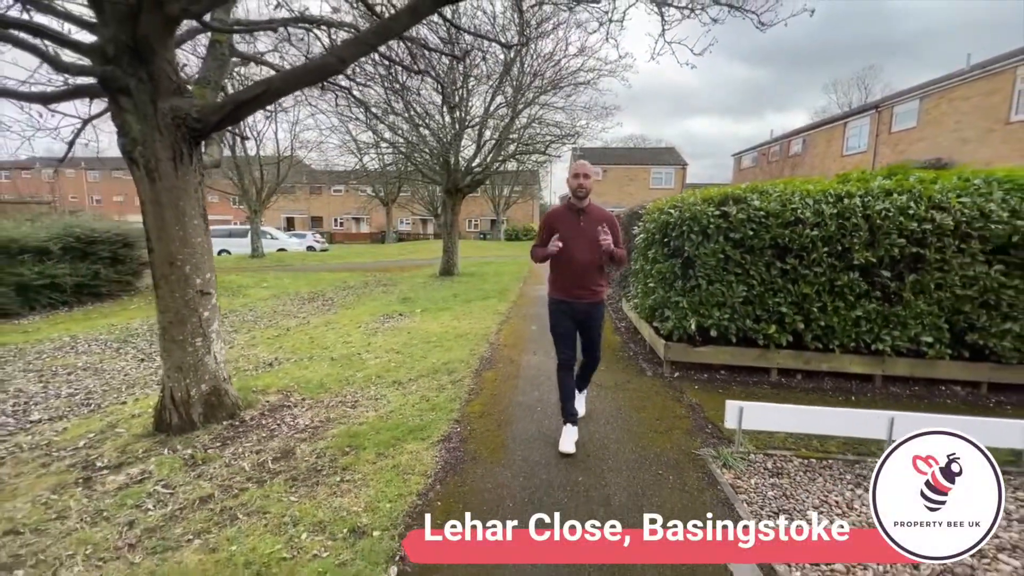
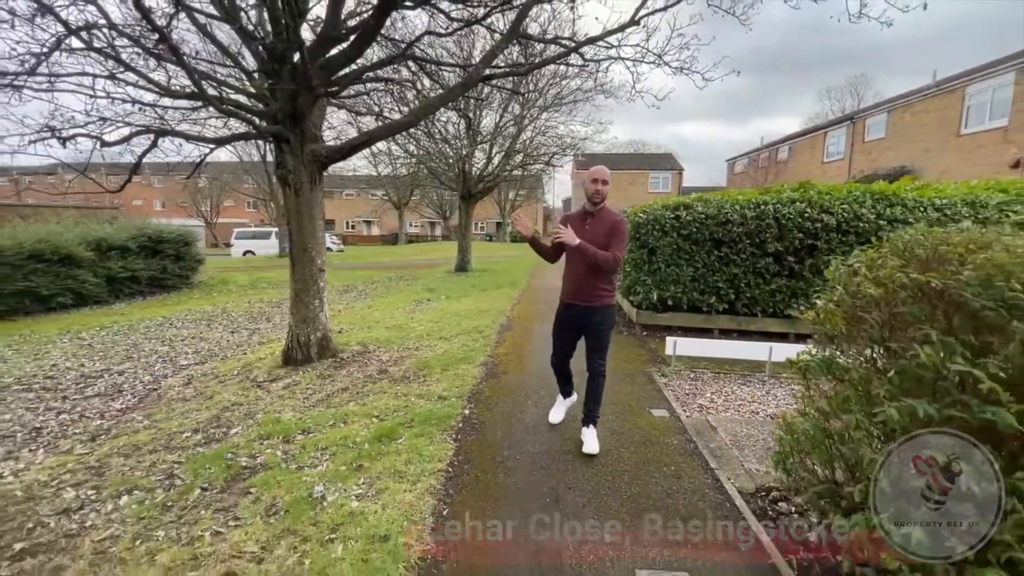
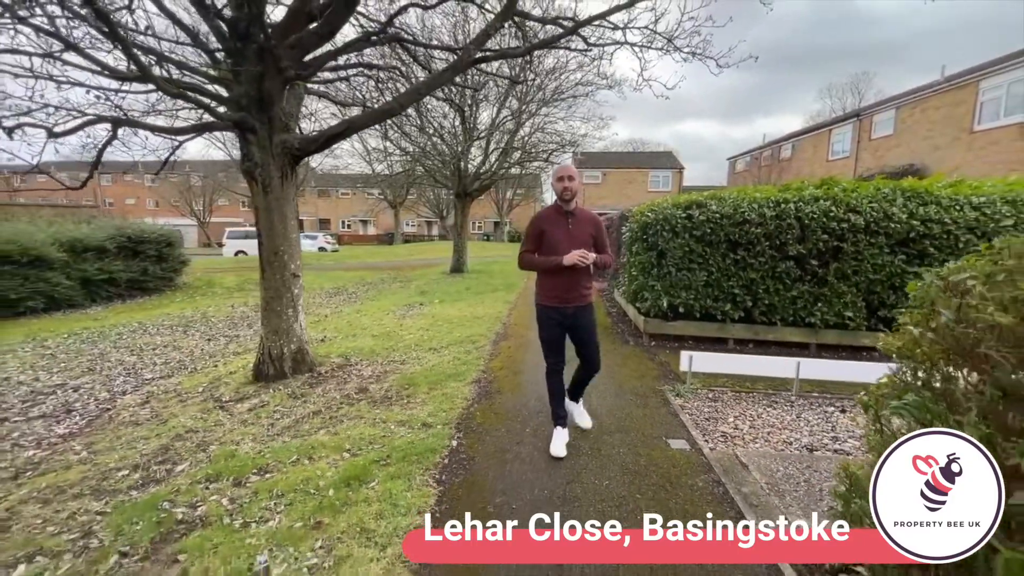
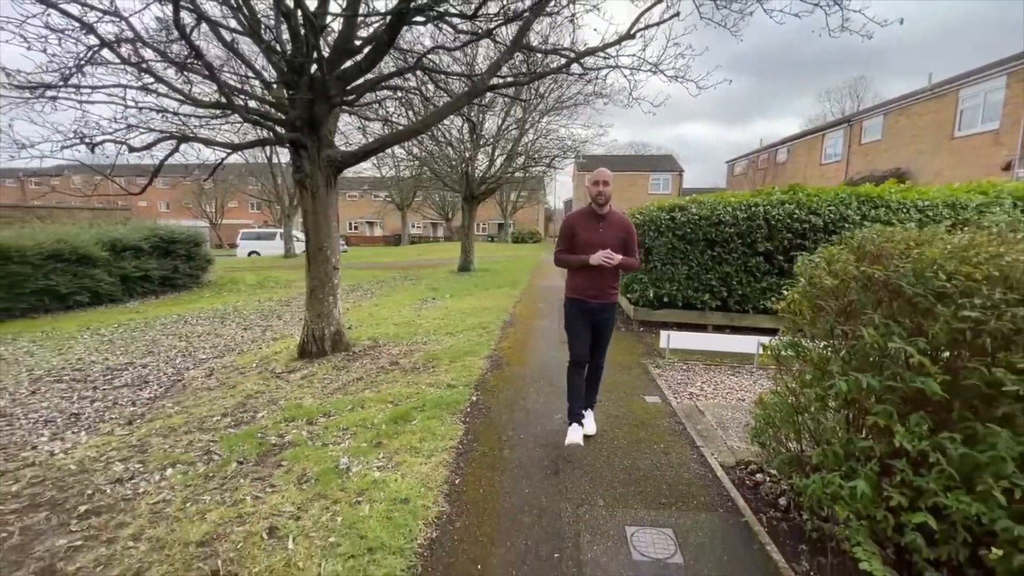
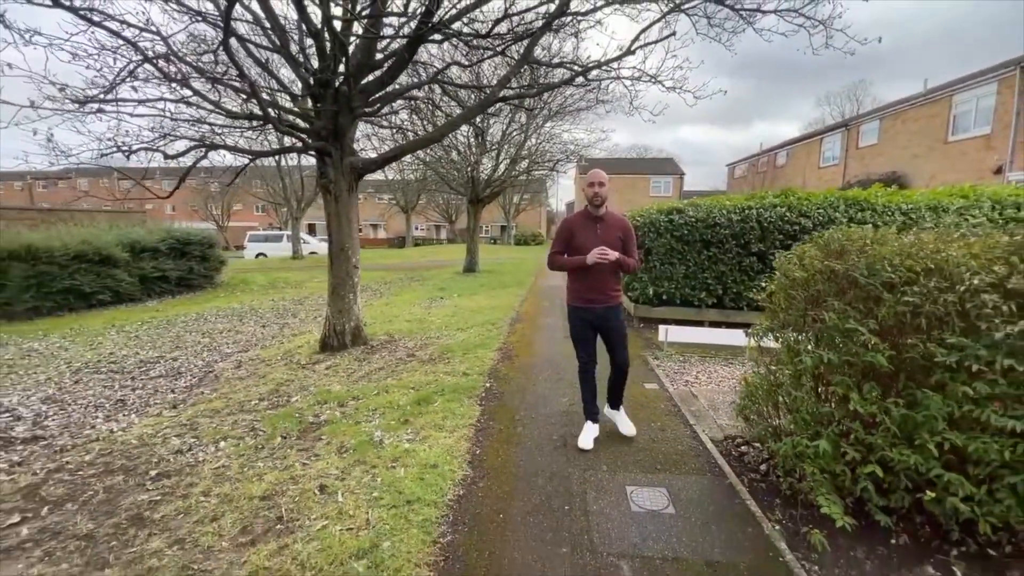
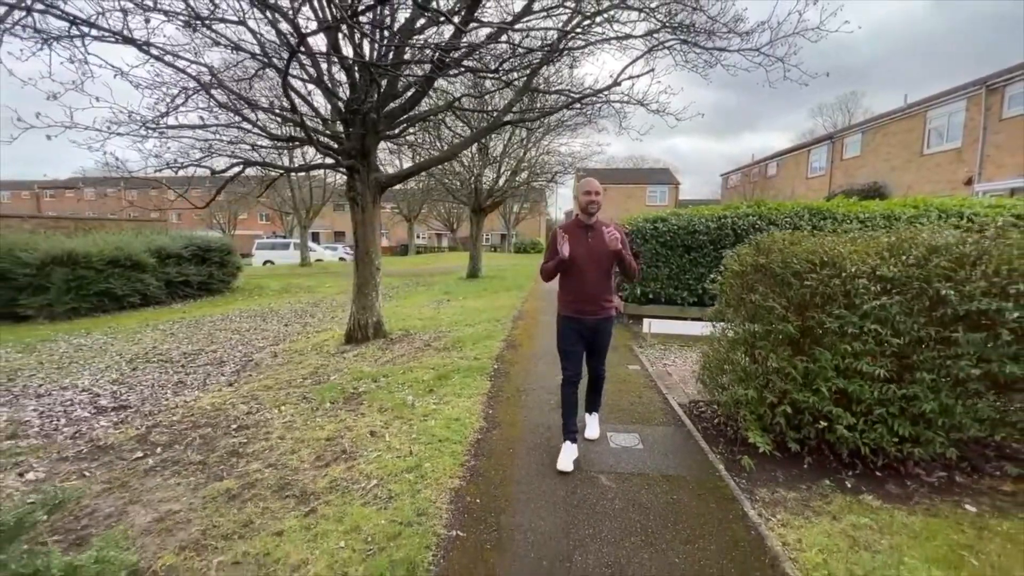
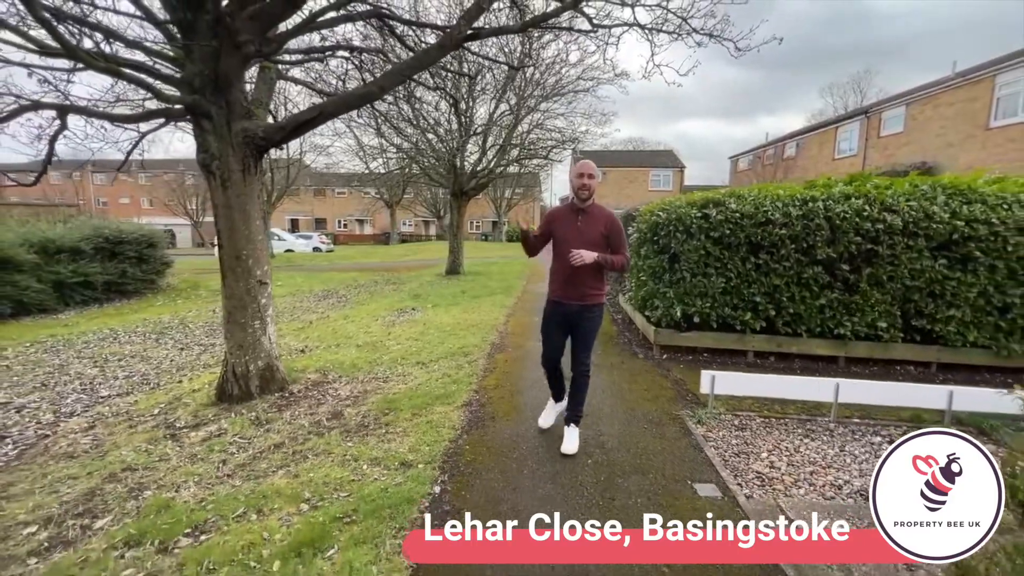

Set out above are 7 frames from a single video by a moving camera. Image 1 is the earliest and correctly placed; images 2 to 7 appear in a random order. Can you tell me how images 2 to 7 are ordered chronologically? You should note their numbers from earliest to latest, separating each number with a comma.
7, 3, 2, 4, 5, 6
